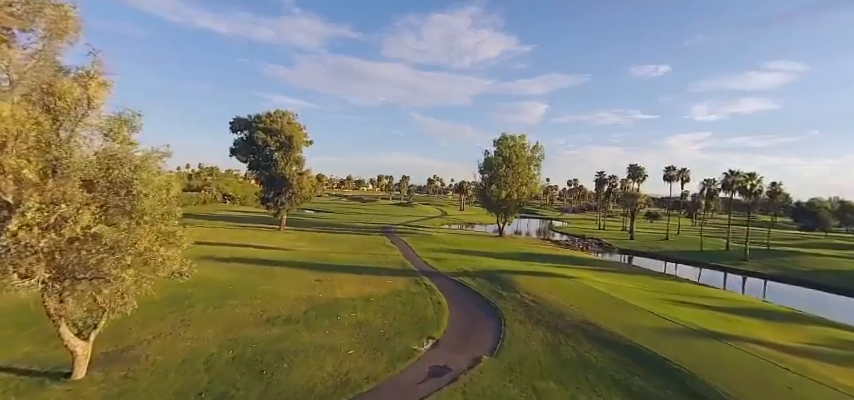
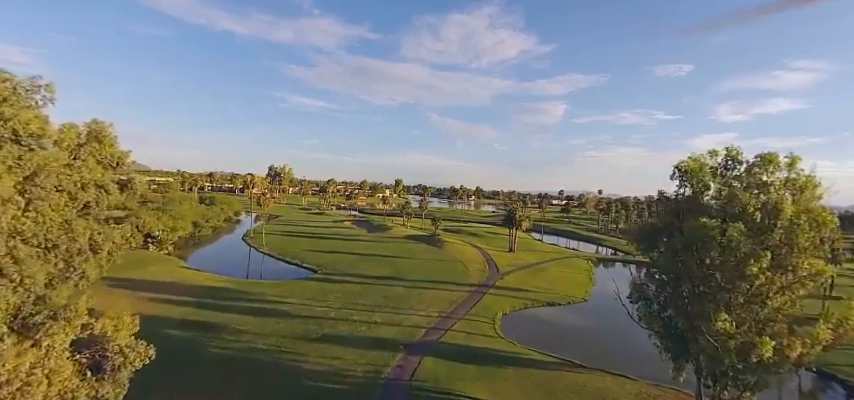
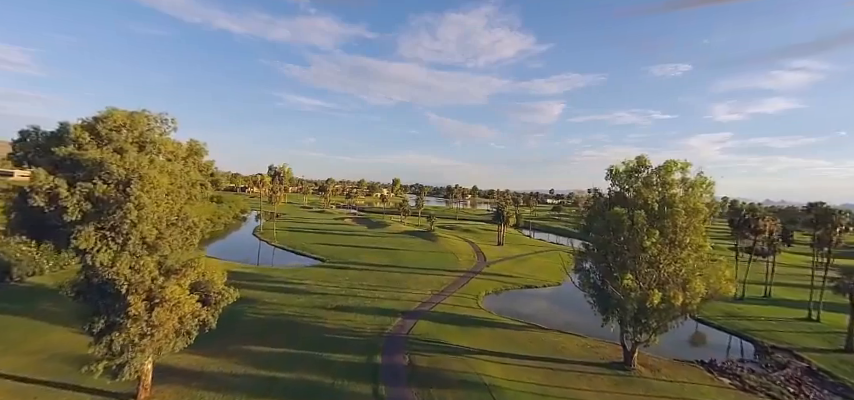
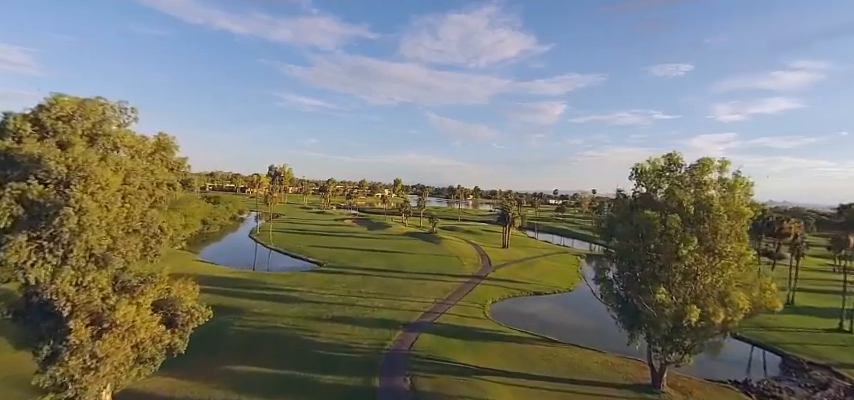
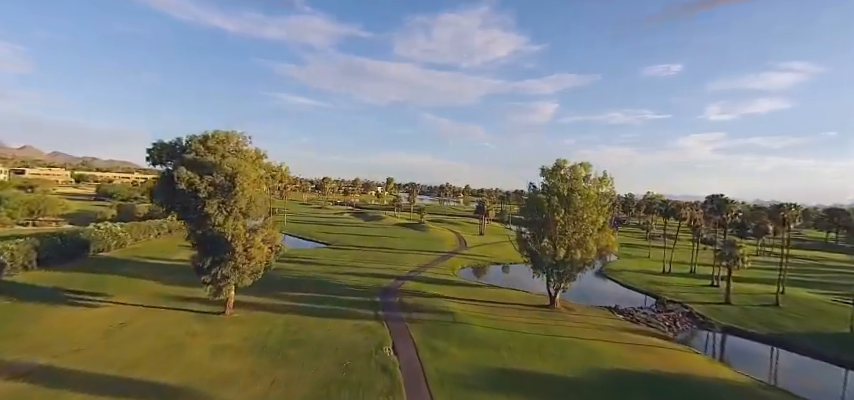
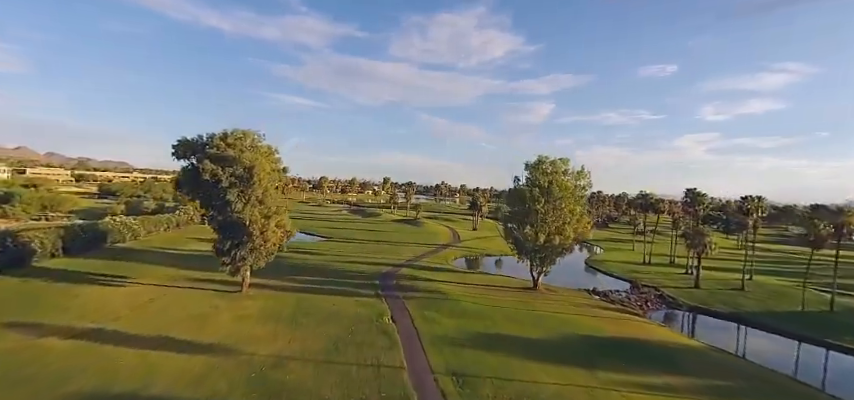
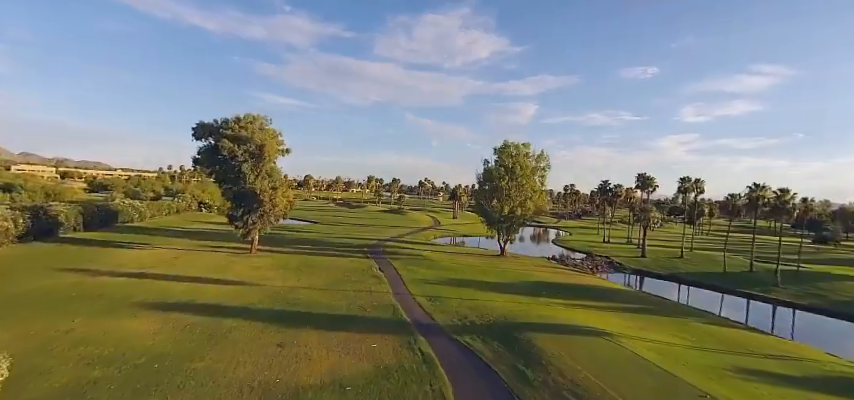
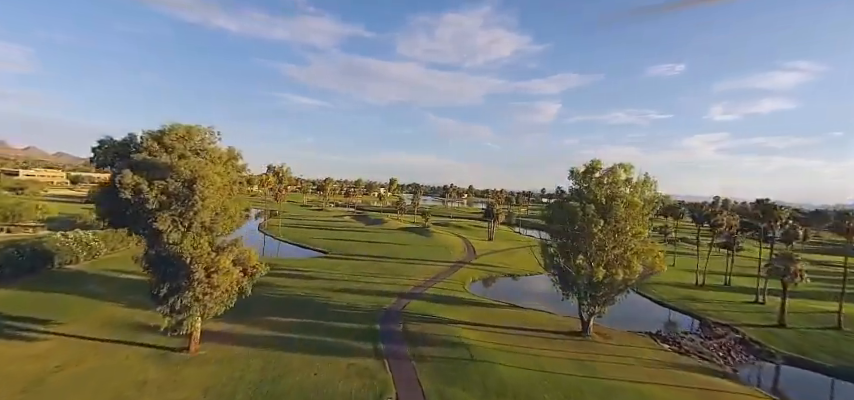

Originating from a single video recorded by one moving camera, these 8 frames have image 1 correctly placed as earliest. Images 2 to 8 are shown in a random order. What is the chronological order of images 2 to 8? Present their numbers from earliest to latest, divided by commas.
7, 6, 5, 8, 3, 4, 2
